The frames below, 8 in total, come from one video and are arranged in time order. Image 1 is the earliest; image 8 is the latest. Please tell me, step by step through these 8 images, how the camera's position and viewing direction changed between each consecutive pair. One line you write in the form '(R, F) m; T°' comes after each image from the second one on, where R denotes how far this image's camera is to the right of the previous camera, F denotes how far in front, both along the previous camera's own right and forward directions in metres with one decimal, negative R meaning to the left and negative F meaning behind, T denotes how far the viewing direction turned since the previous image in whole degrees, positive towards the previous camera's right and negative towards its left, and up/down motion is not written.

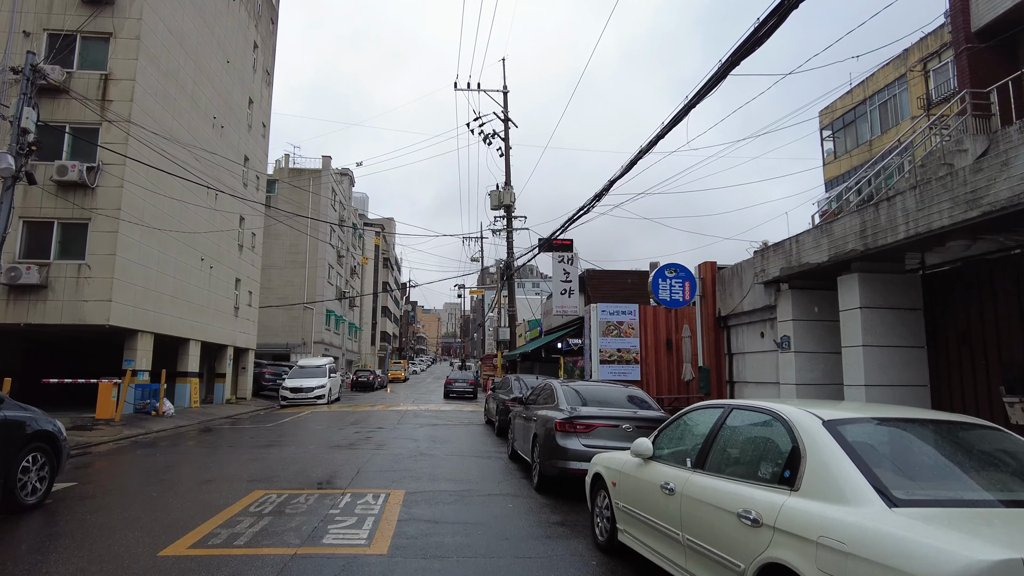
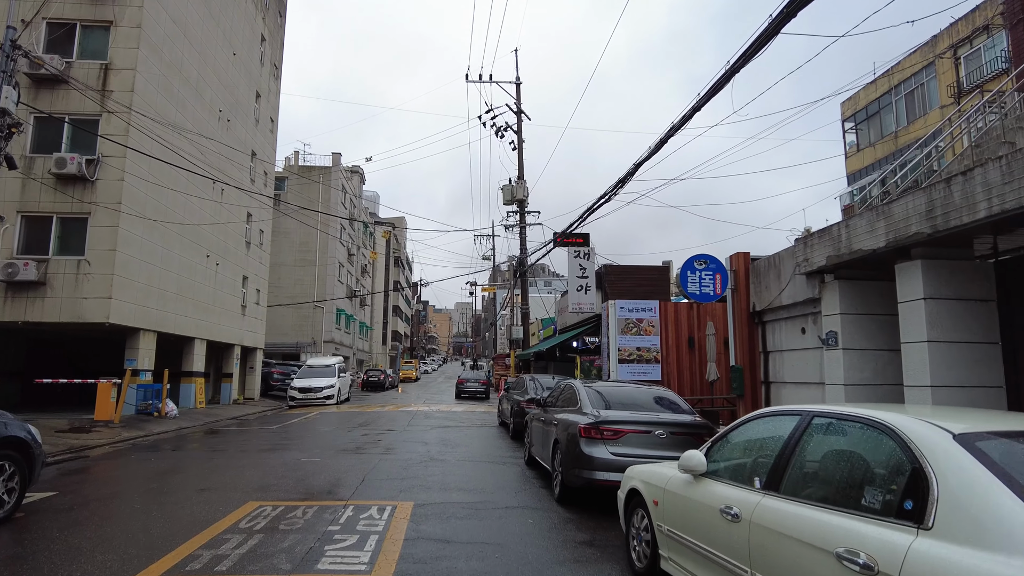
(-0.1, +0.7) m; -1°
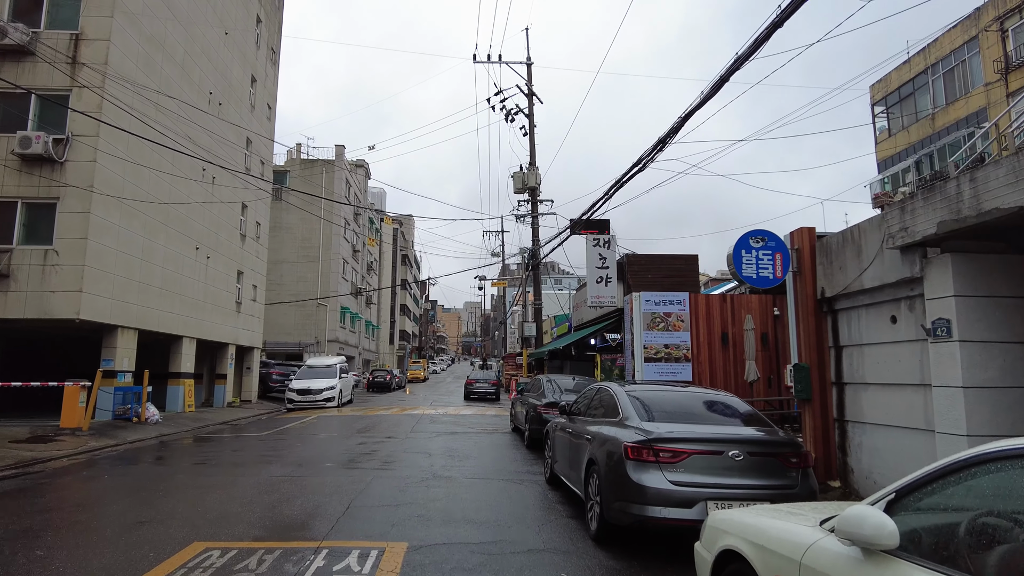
(-0.1, +1.6) m; -1°
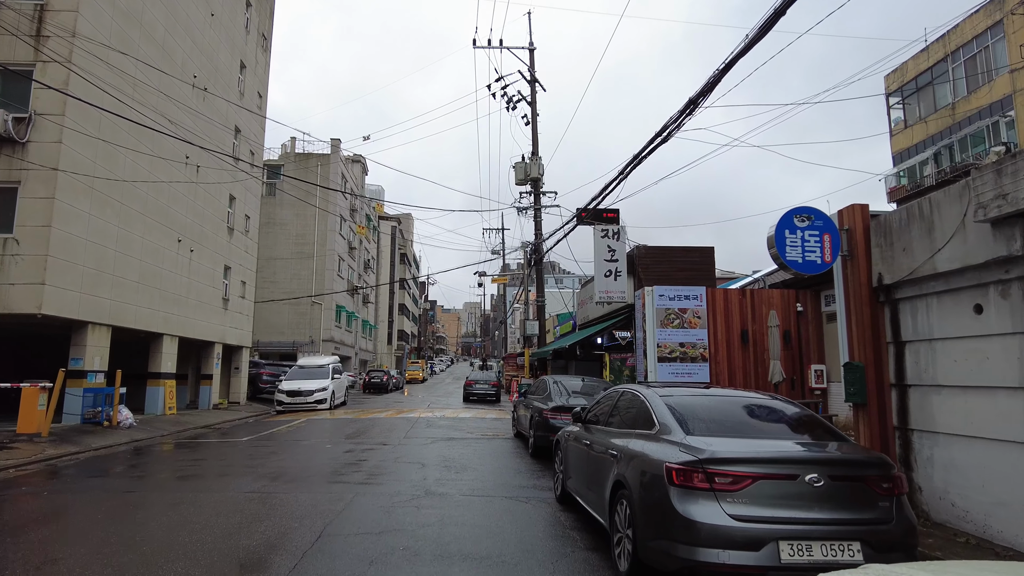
(-0.1, +1.2) m; 0°
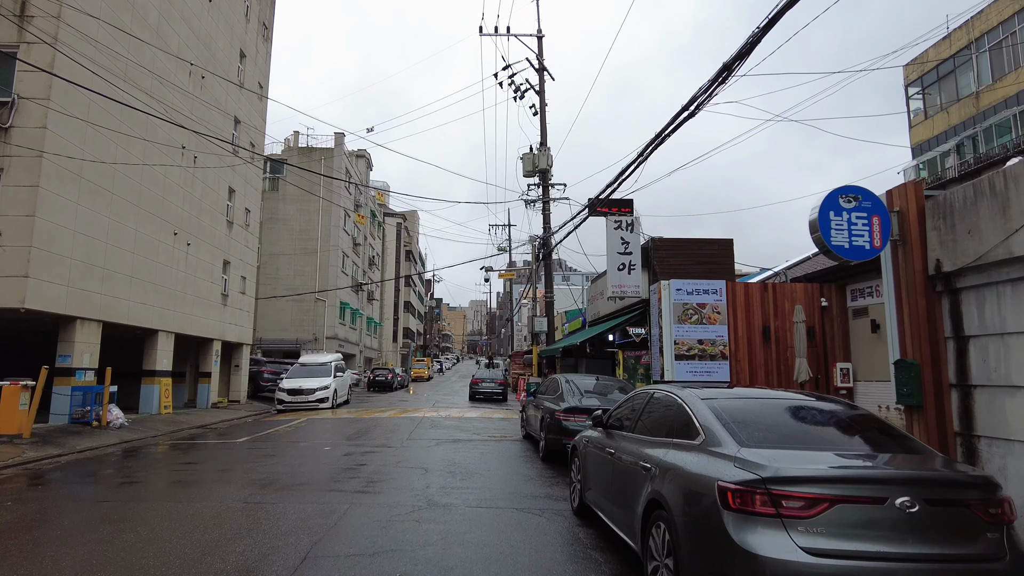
(-0.1, +0.7) m; -1°
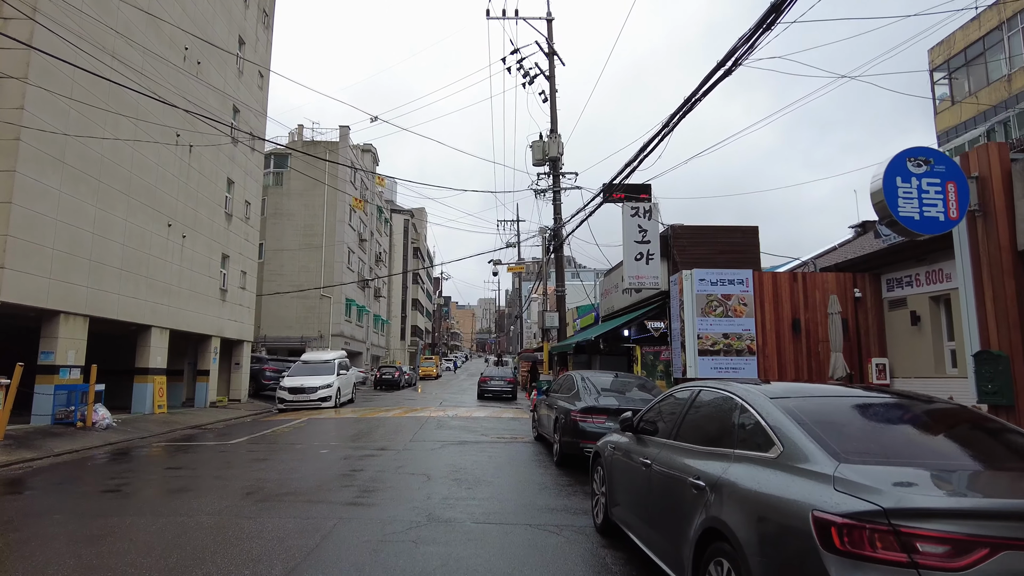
(0.0, +0.9) m; -1°
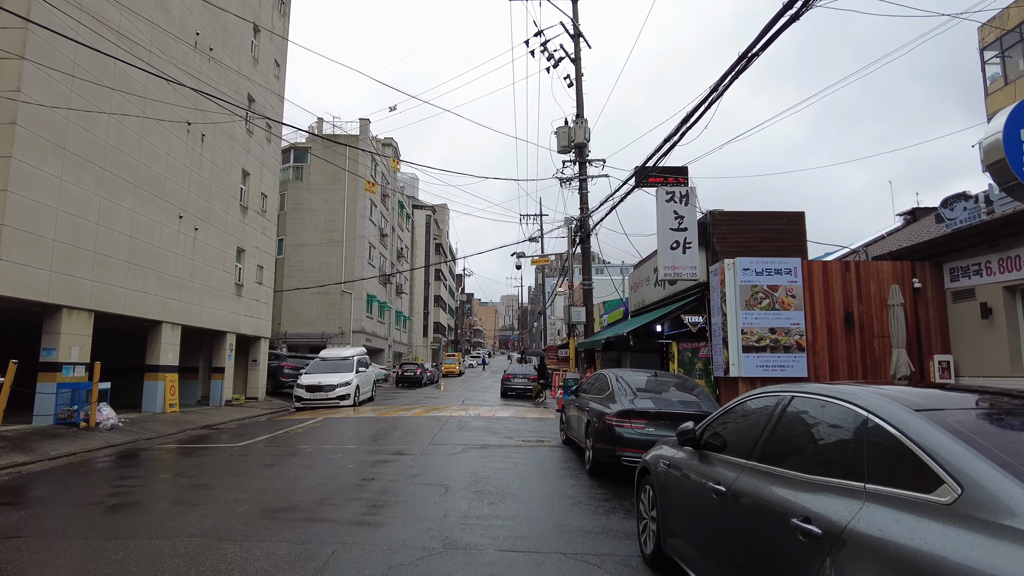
(-0.1, +0.9) m; -2°
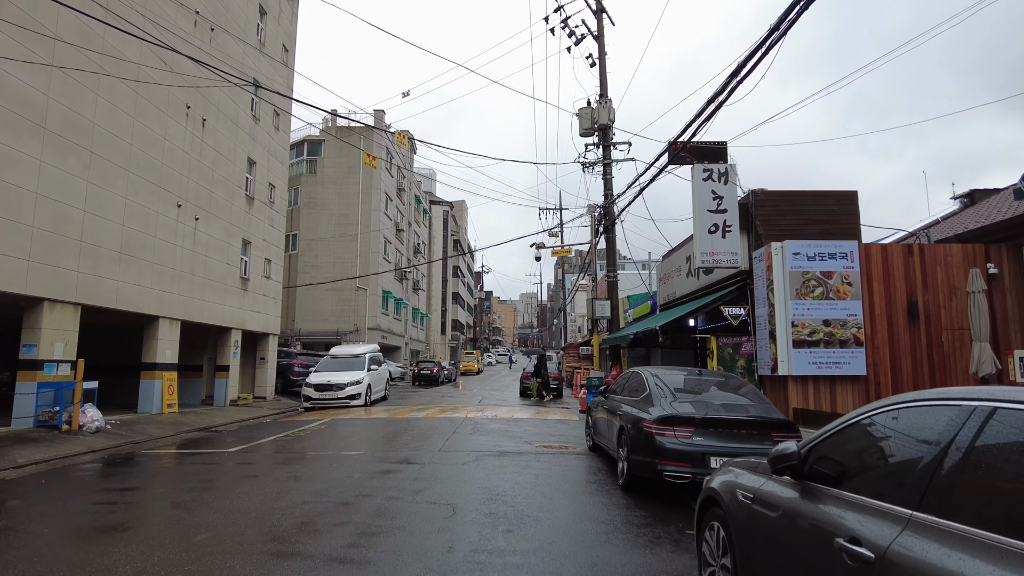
(0.0, +1.2) m; -2°
